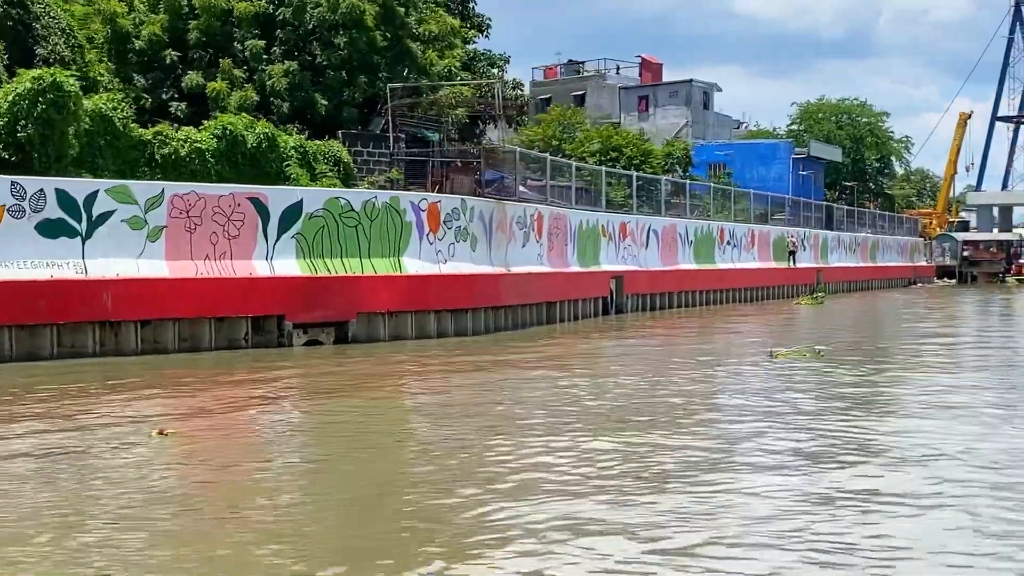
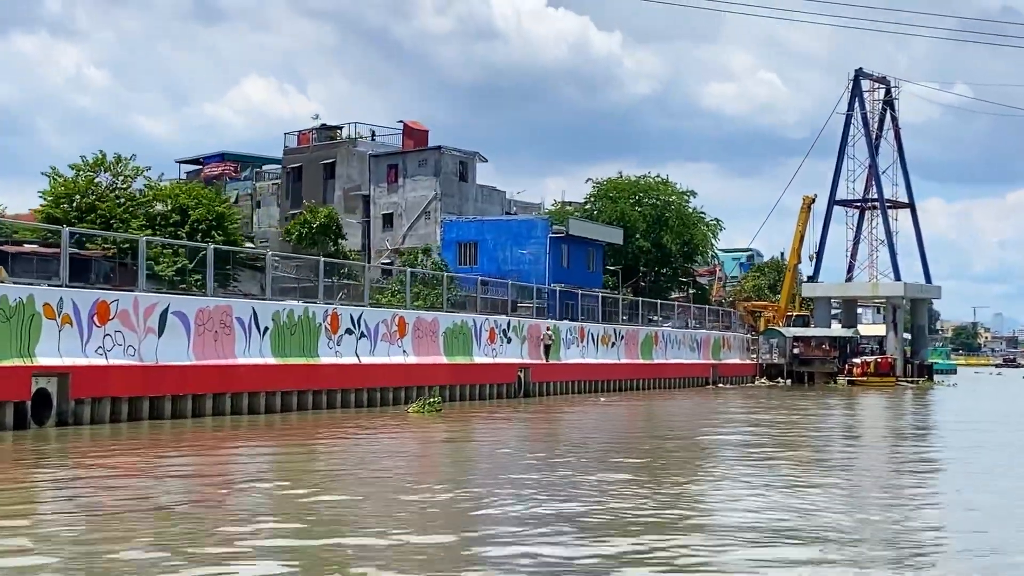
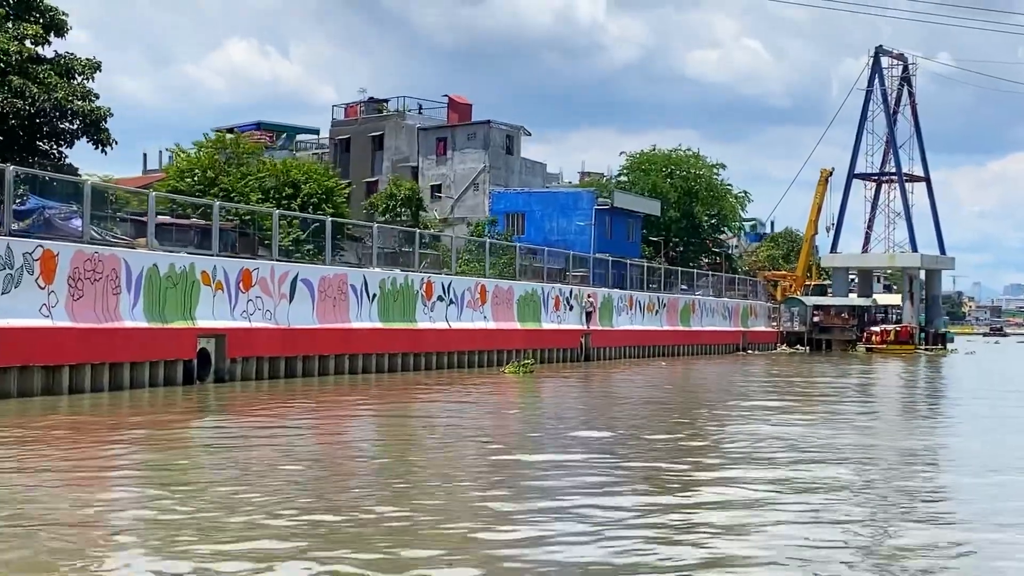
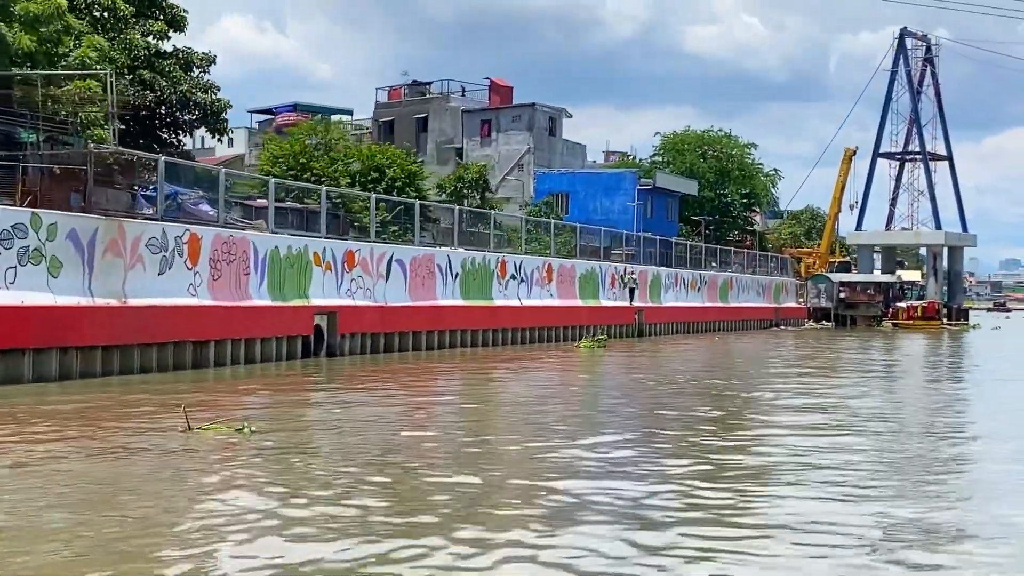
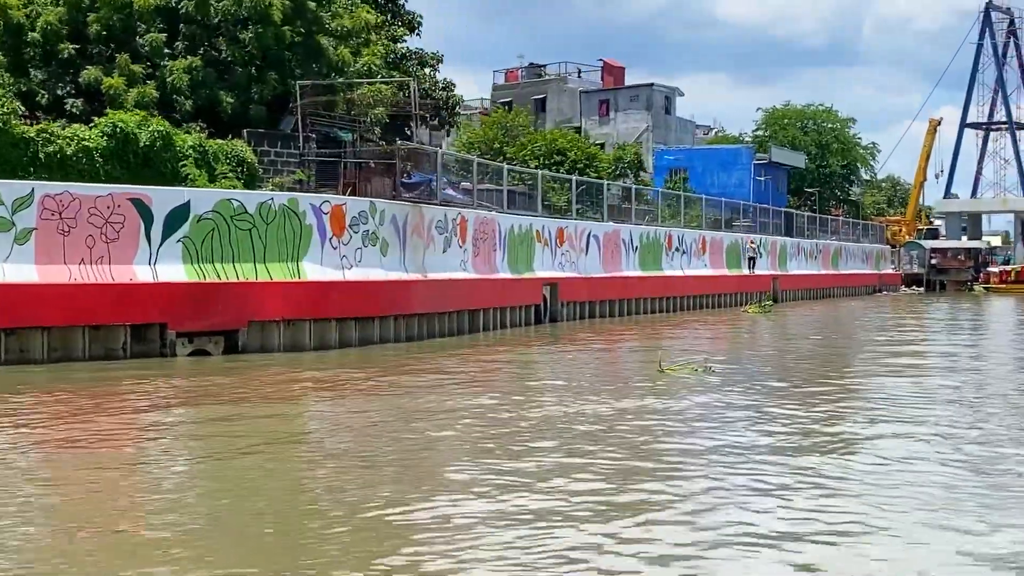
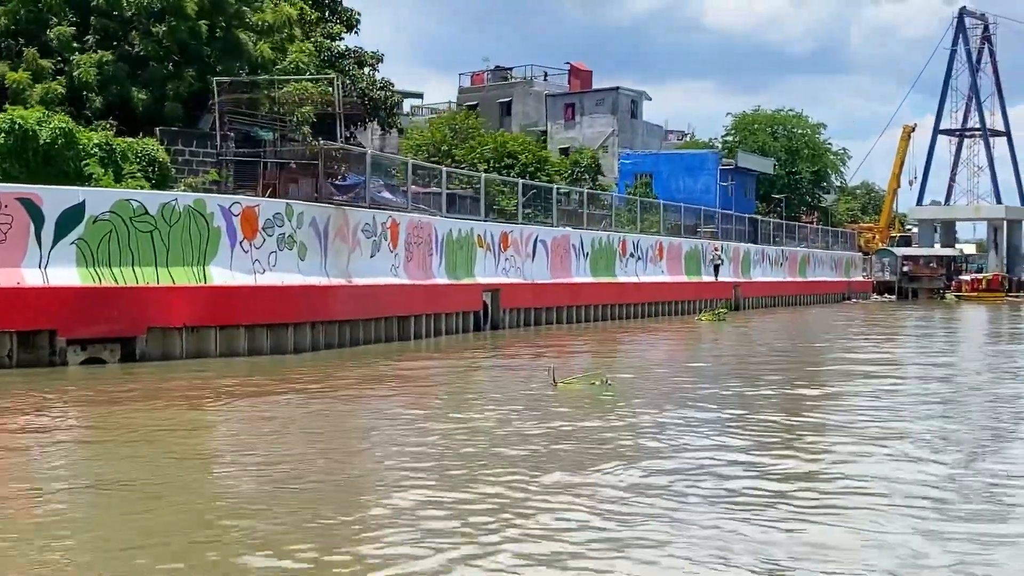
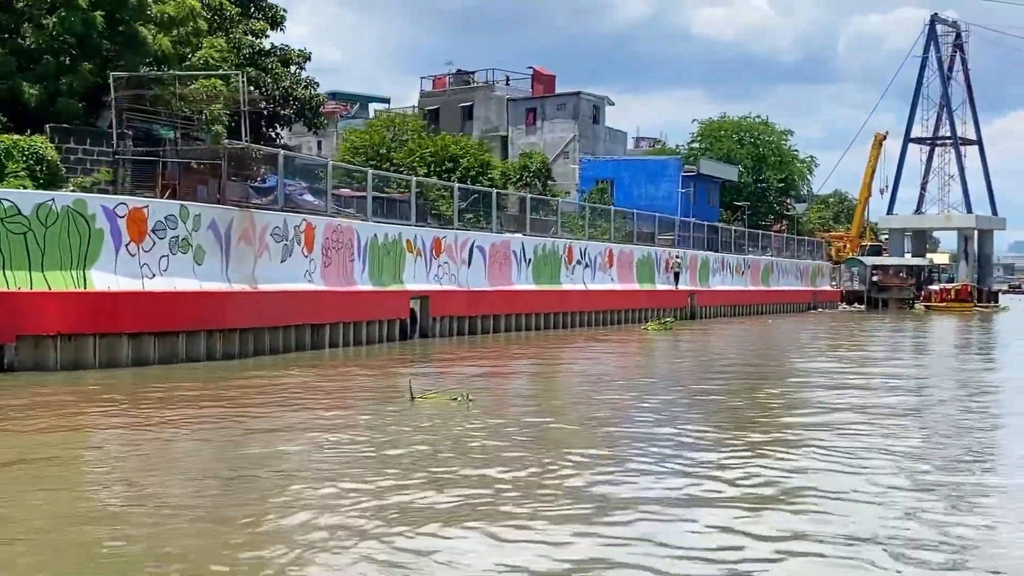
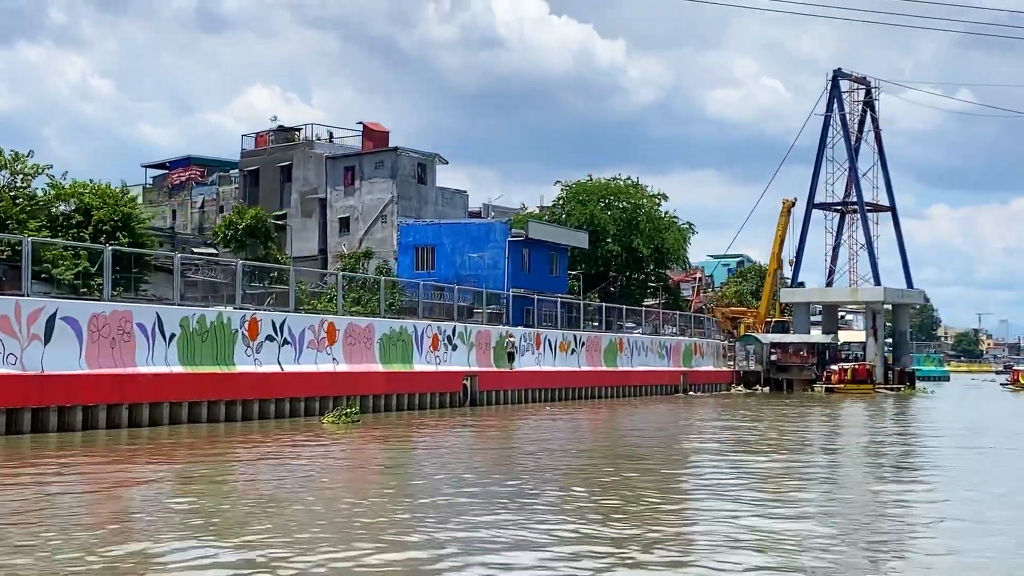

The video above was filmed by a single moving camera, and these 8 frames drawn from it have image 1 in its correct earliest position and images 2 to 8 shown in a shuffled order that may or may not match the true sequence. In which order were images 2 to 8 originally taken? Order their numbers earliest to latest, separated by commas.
5, 6, 7, 4, 3, 2, 8
